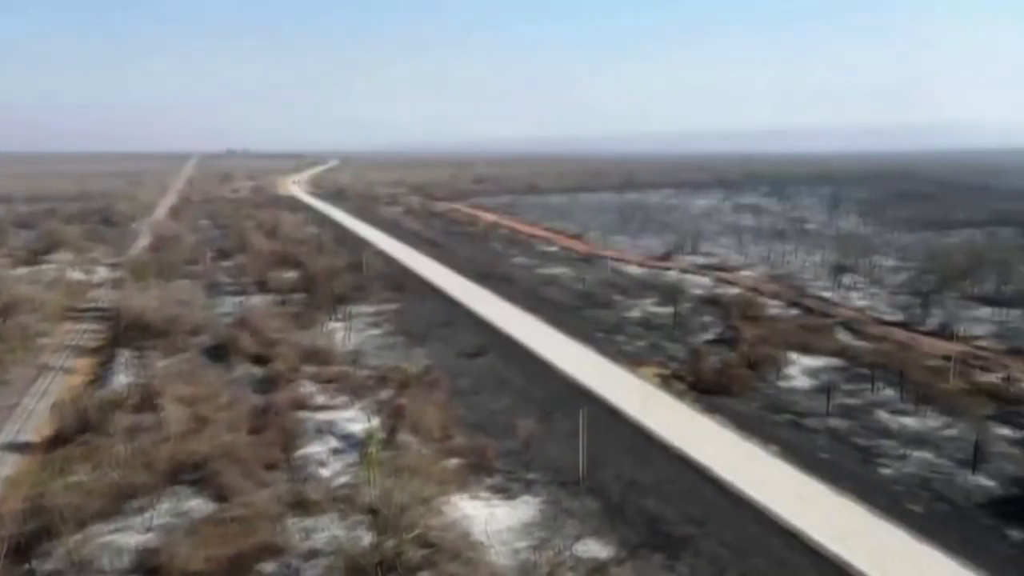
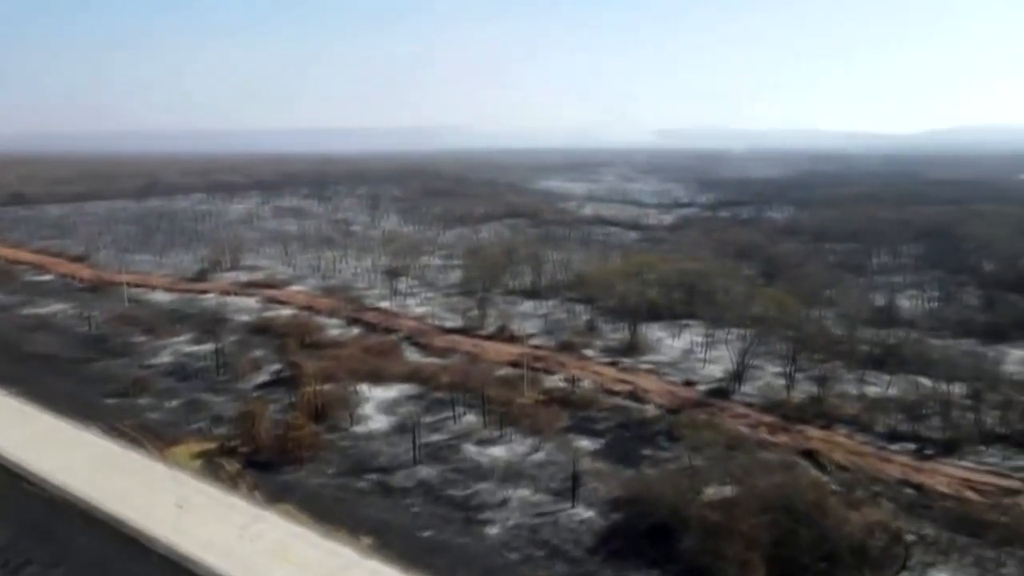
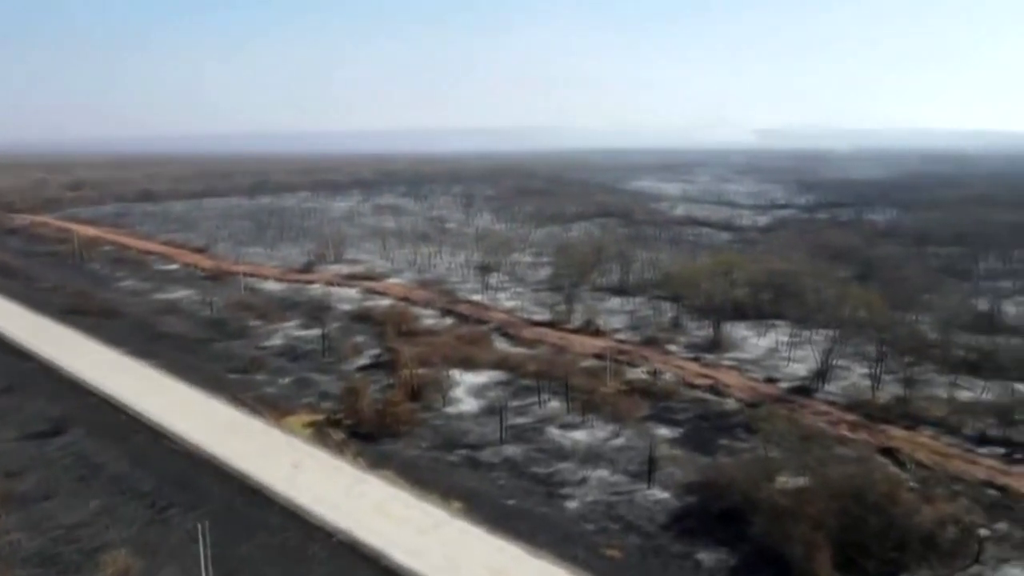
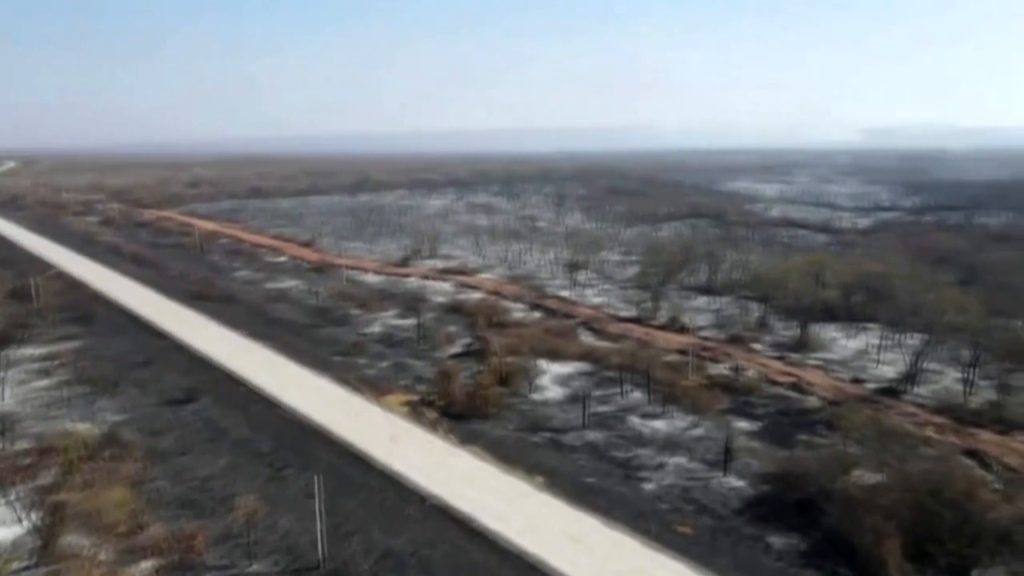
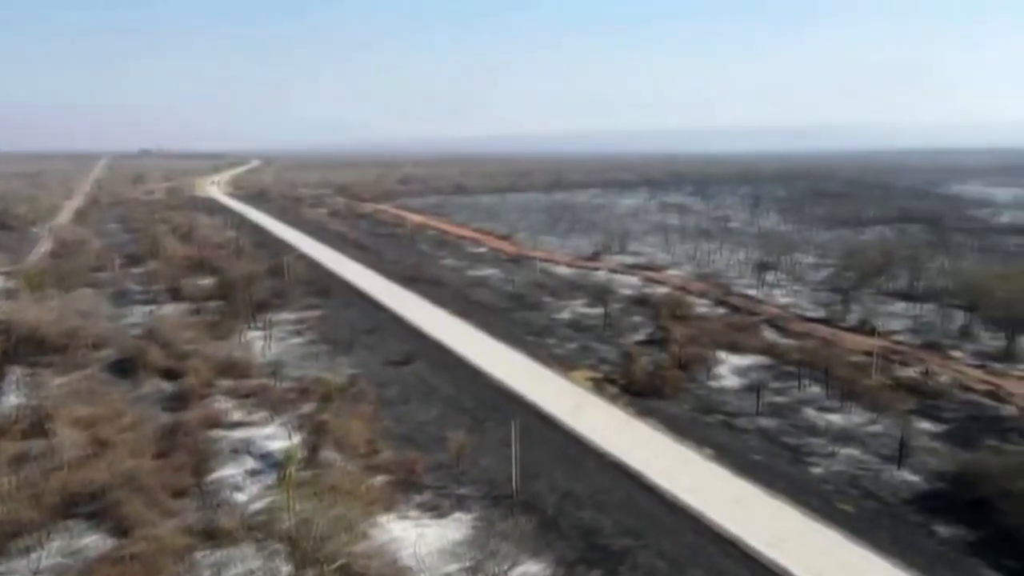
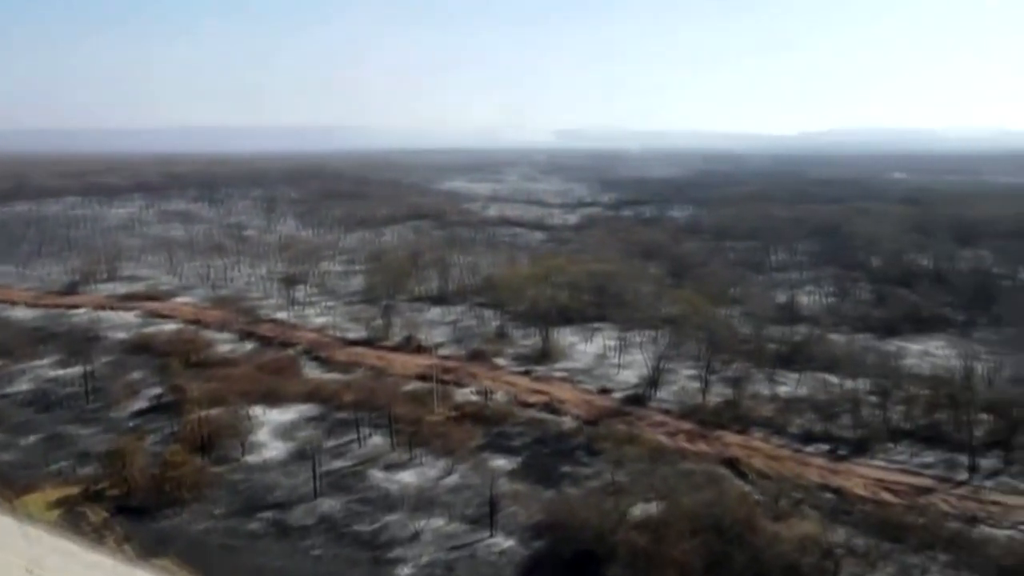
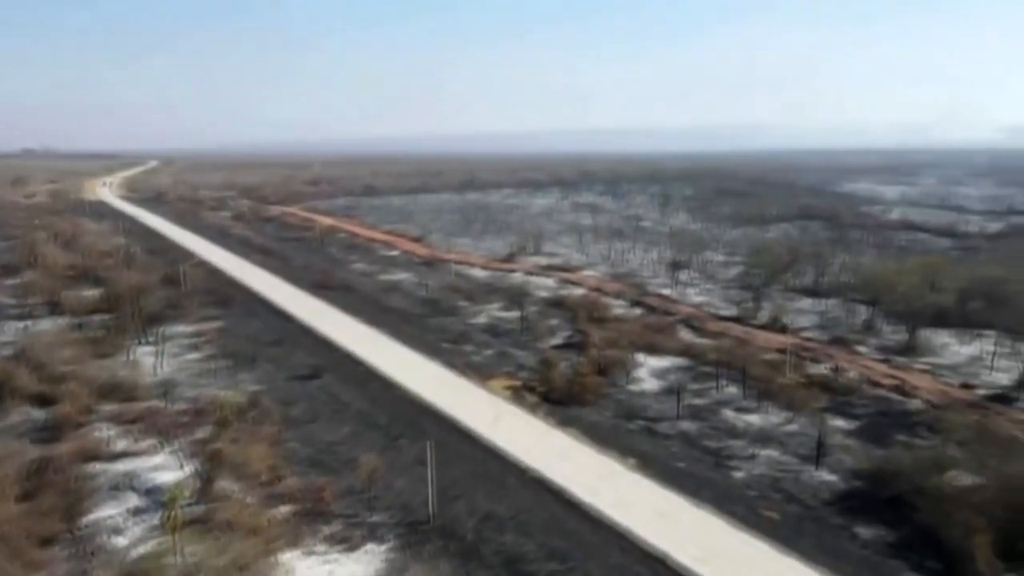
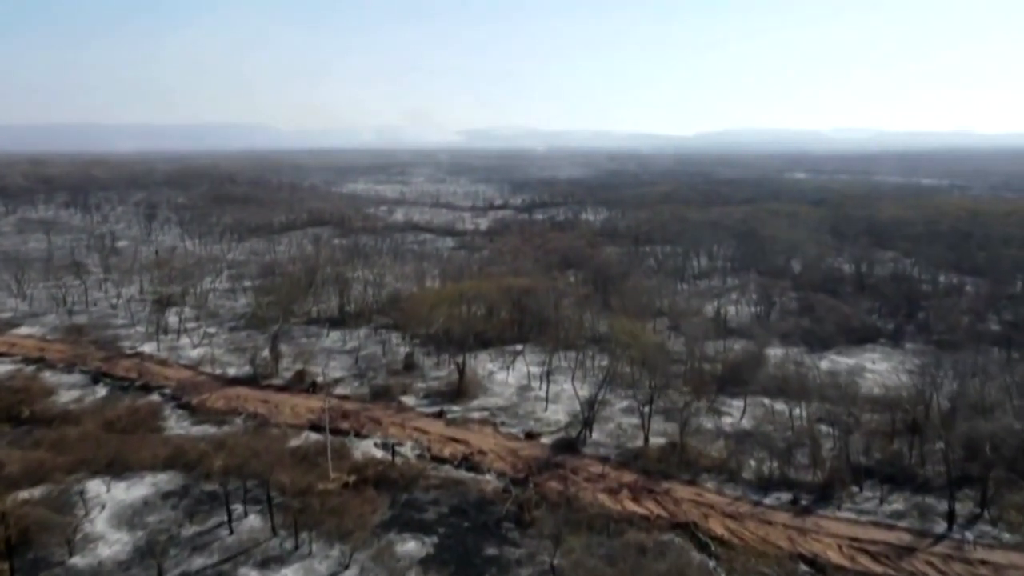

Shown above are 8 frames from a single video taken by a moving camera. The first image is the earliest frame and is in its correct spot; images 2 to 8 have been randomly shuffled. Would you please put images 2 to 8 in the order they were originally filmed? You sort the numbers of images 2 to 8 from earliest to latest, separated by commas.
5, 7, 4, 3, 2, 6, 8
